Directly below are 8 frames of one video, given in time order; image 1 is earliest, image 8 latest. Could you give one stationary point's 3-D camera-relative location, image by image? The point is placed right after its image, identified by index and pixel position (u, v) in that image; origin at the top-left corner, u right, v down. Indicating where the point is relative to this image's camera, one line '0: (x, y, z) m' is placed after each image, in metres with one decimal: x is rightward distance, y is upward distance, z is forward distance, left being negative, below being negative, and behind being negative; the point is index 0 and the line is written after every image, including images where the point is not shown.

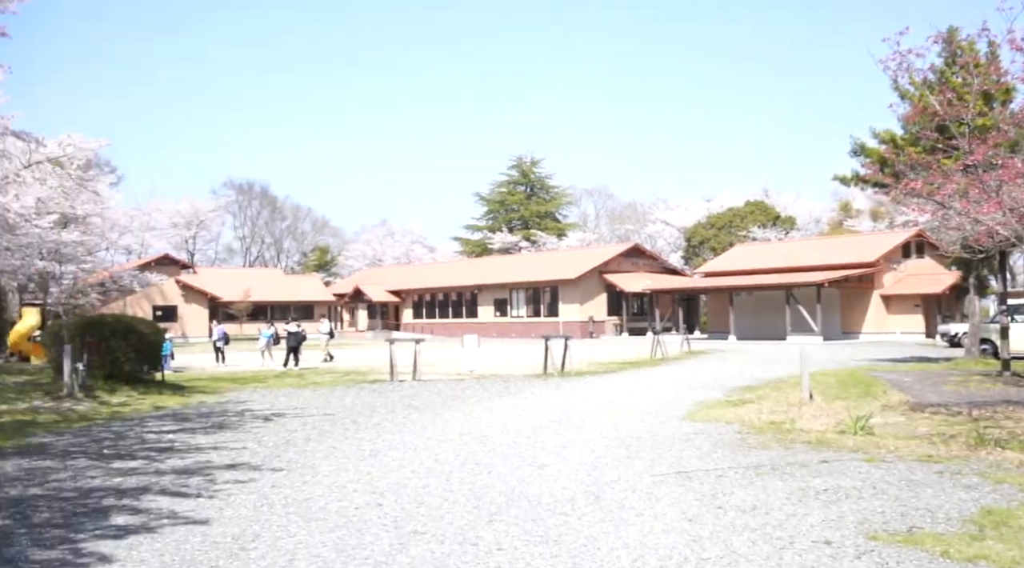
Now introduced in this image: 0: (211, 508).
0: (-1.9, -1.4, +6.6) m
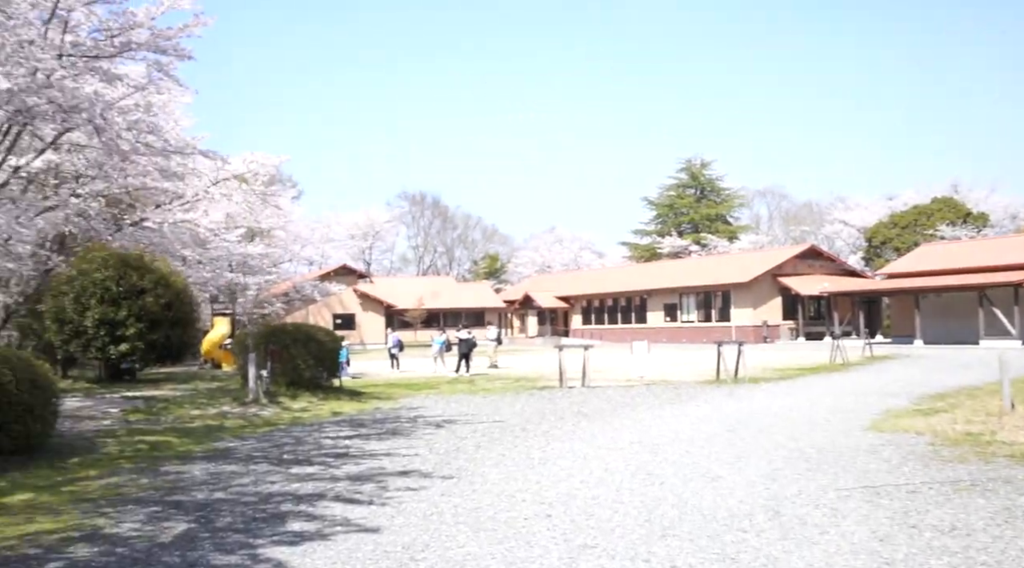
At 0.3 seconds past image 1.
0: (-0.8, -1.5, +6.7) m
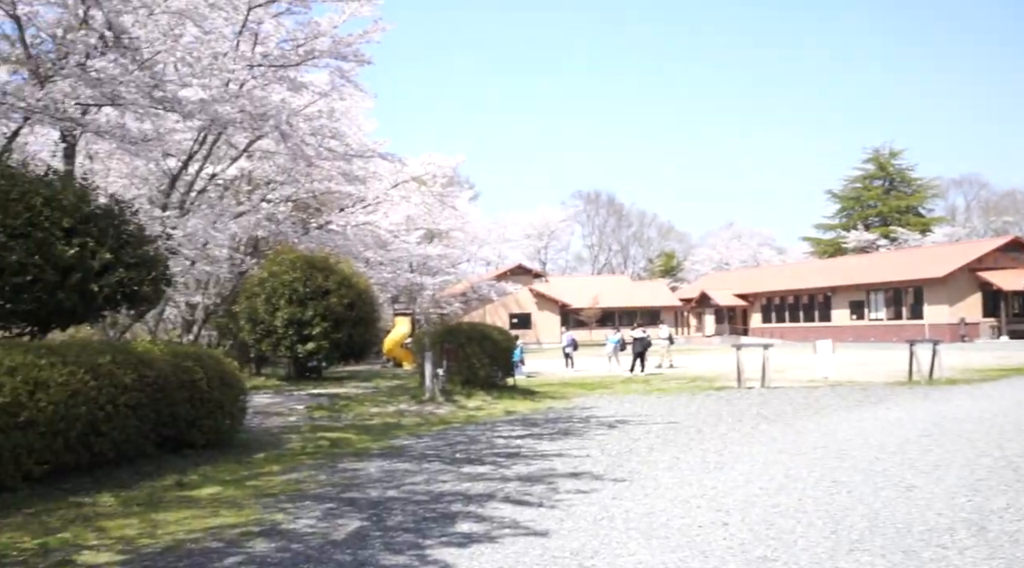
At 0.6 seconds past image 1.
0: (+0.2, -1.4, +6.5) m
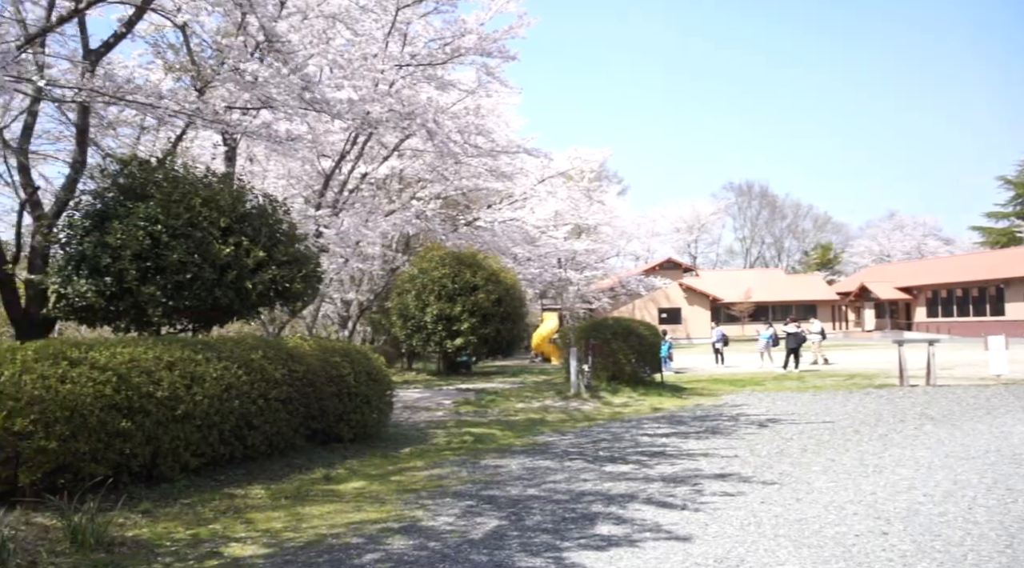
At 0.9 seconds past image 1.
0: (+1.1, -1.4, +6.3) m
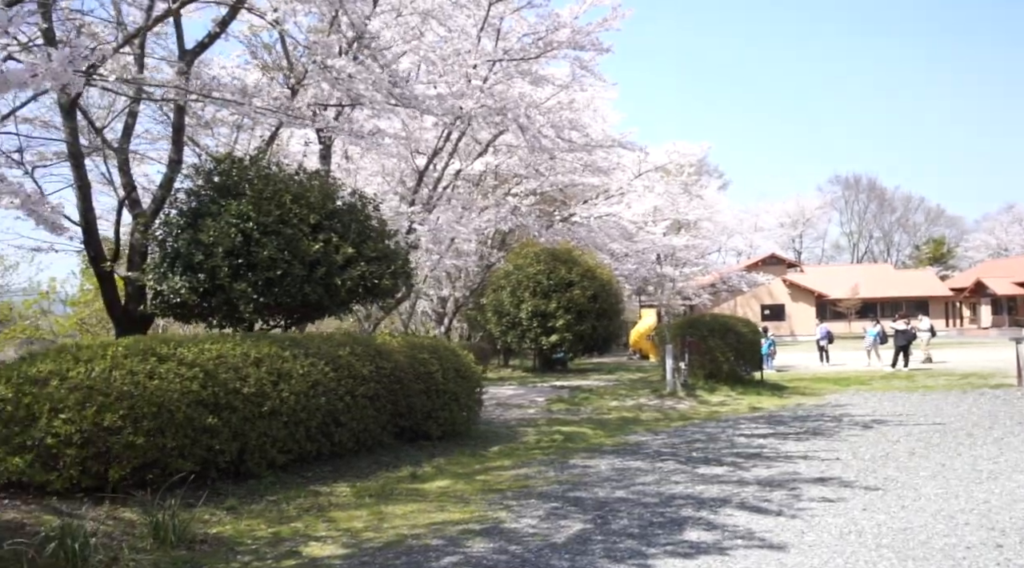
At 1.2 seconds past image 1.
0: (+1.5, -1.4, +6.0) m
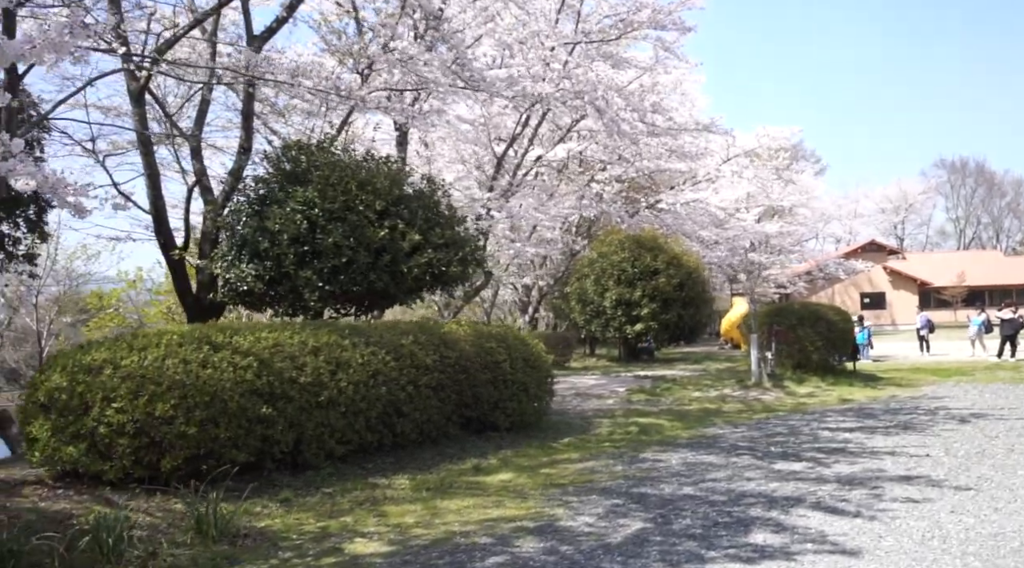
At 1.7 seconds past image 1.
0: (+1.8, -1.3, +5.5) m
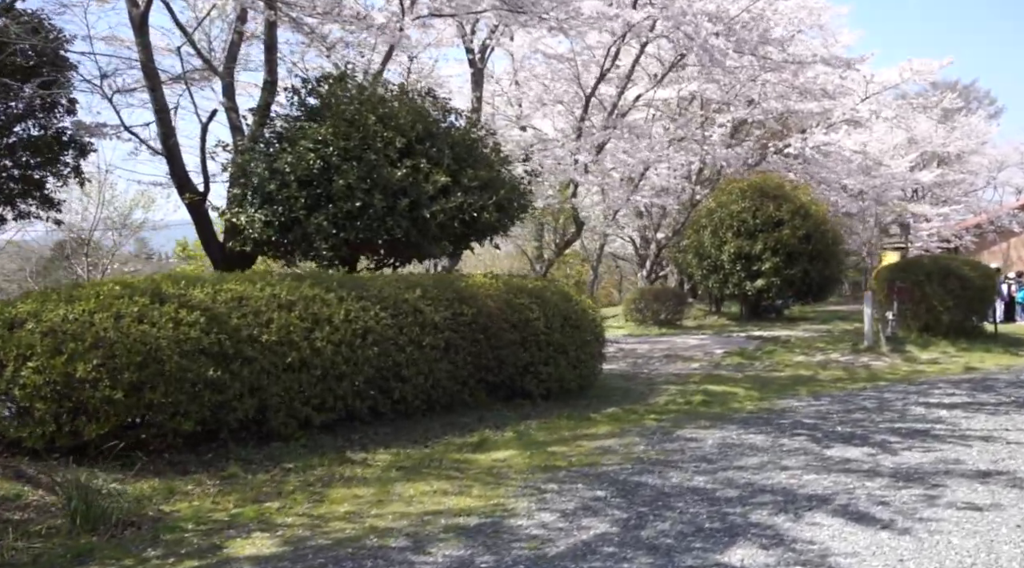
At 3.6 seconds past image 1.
0: (+1.4, -1.1, +4.1) m
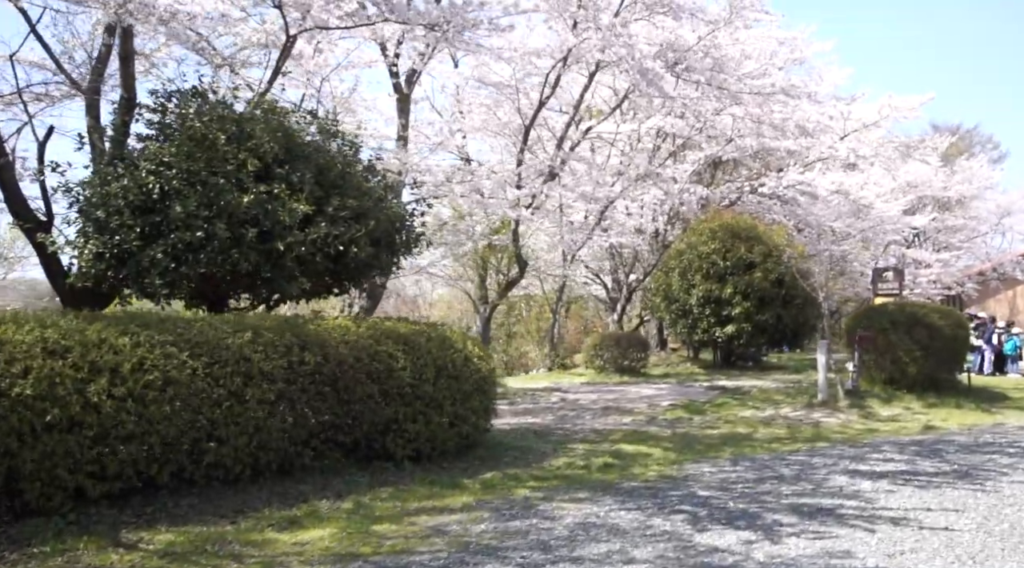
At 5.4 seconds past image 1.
0: (+0.4, -1.2, +2.9) m
